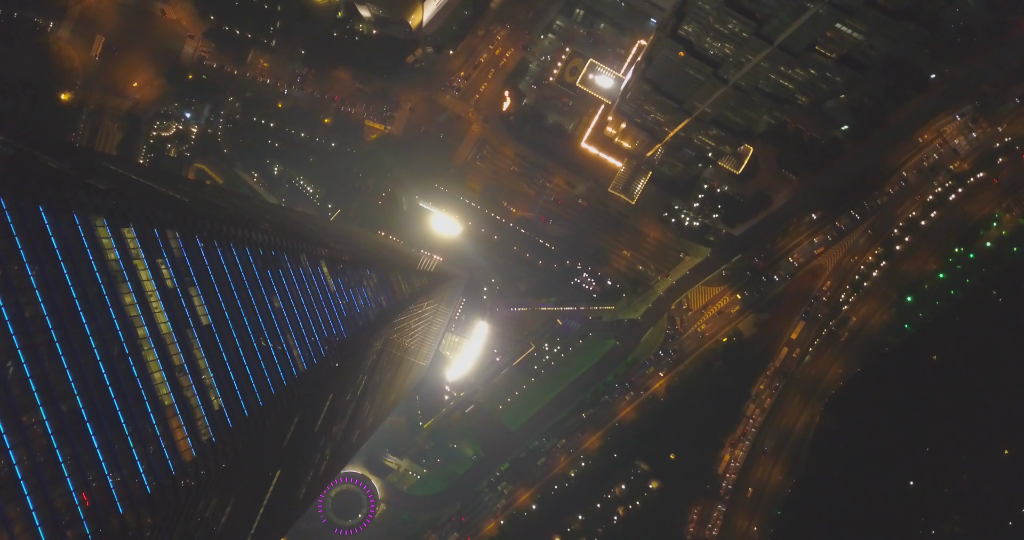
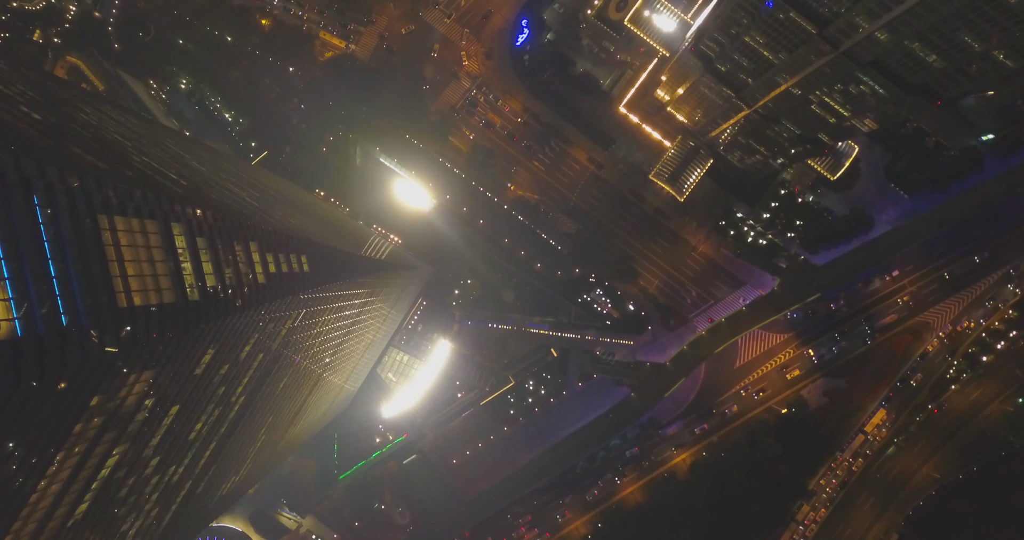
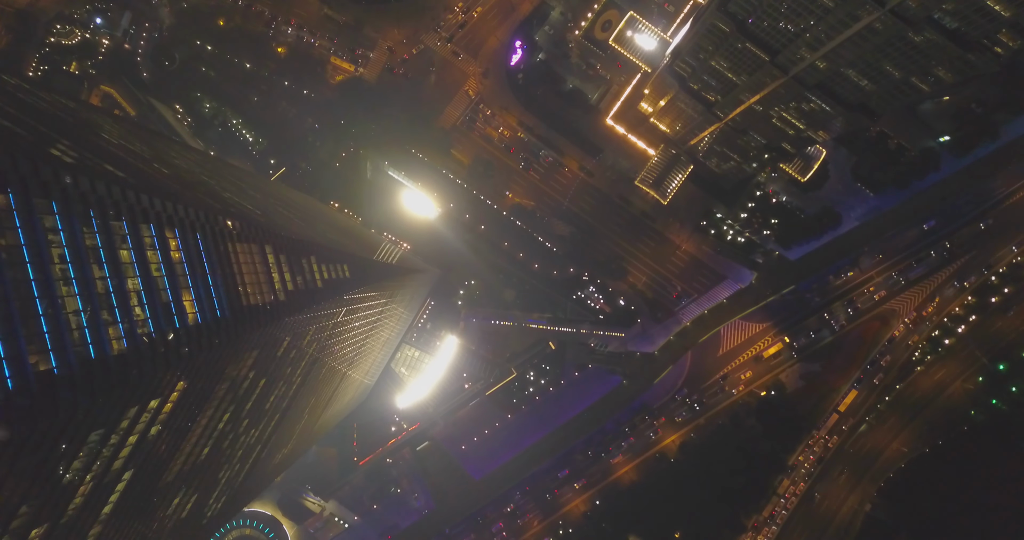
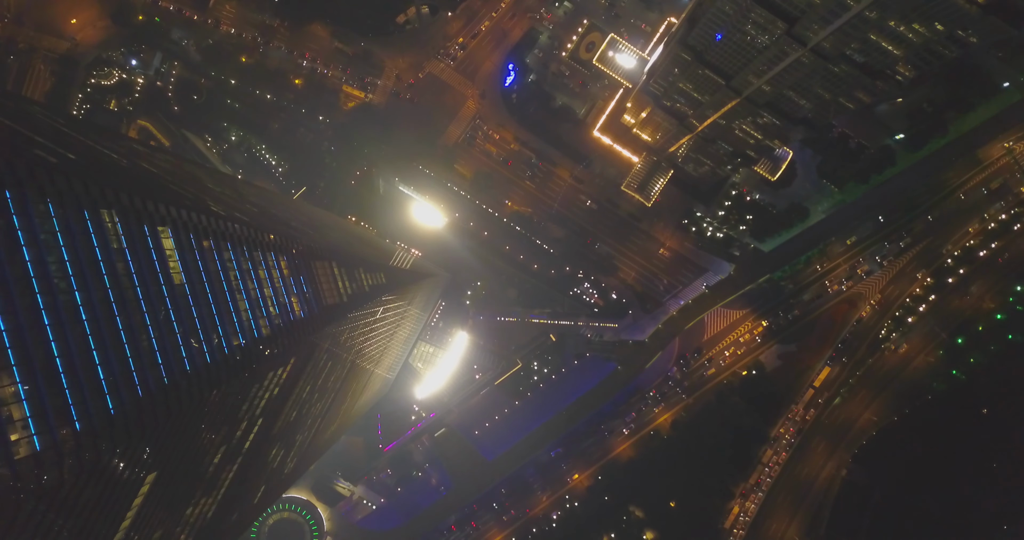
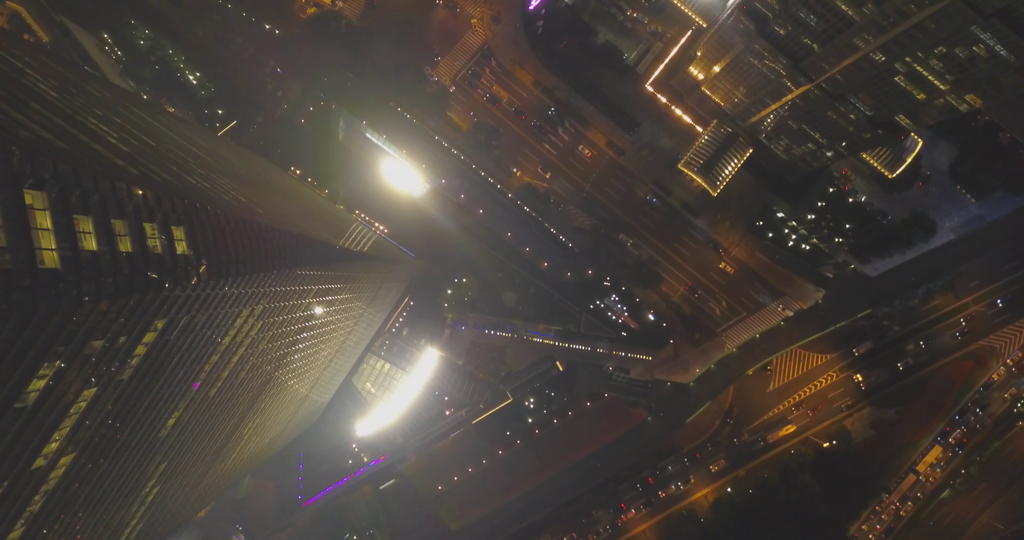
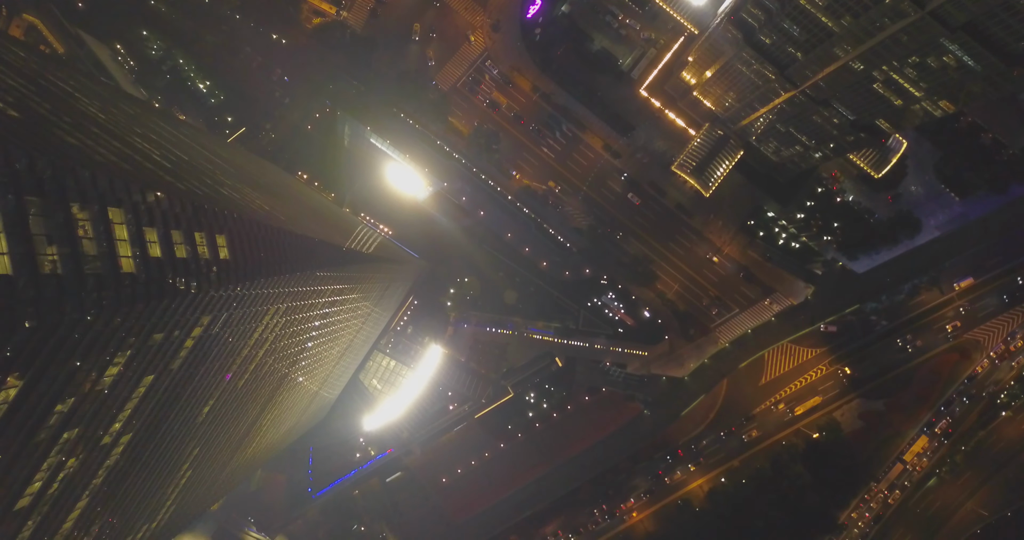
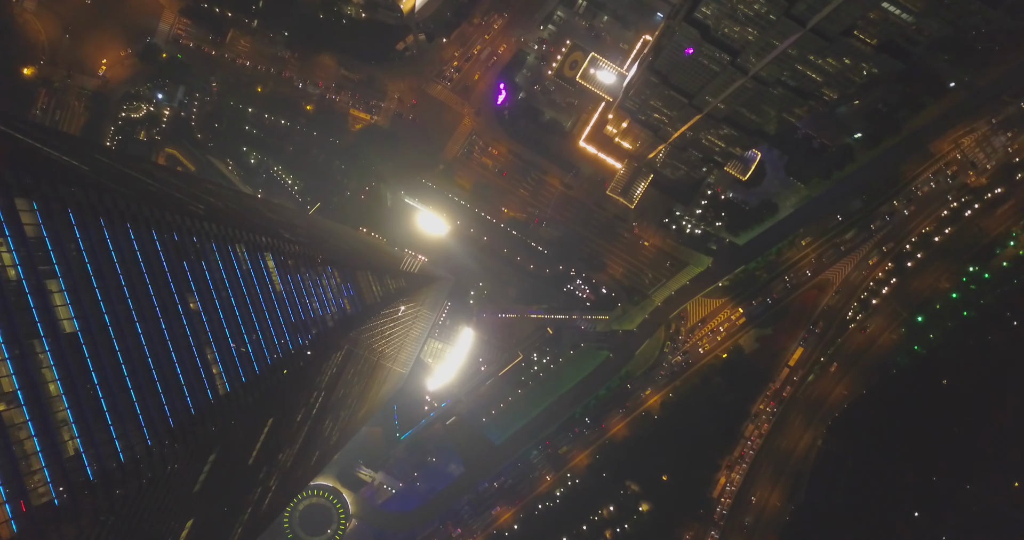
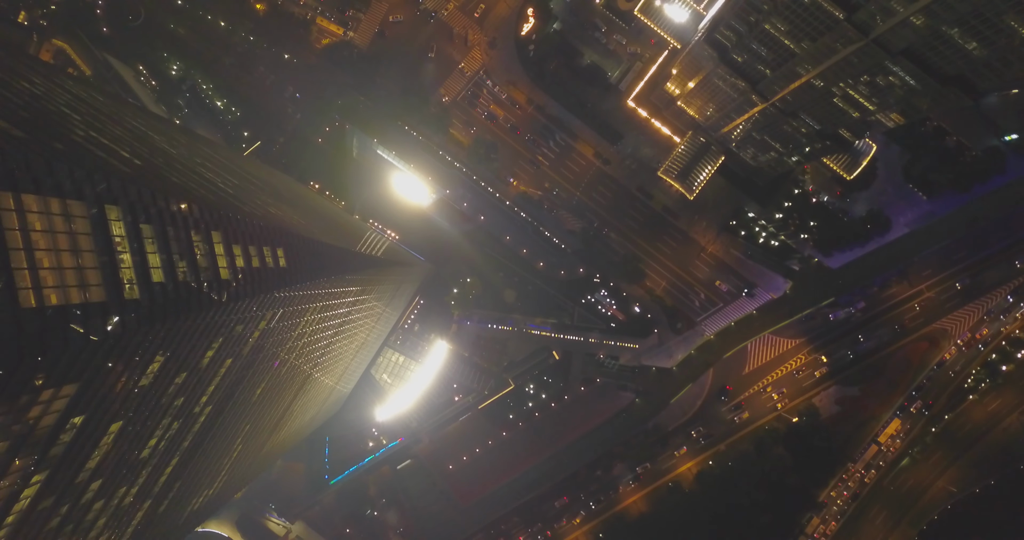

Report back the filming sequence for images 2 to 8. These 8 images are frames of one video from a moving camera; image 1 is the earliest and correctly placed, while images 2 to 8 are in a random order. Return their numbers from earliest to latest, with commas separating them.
7, 4, 3, 2, 8, 6, 5
